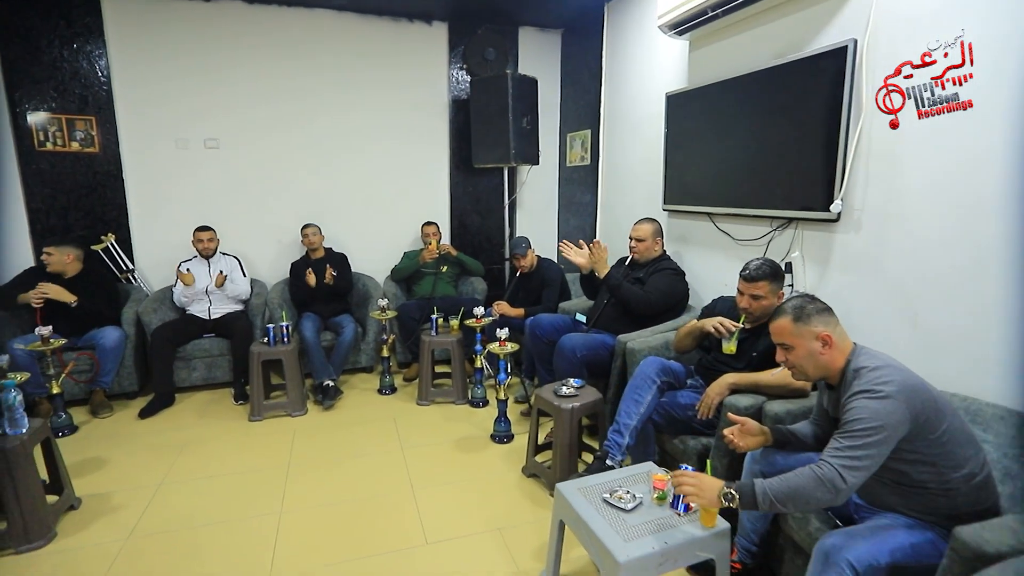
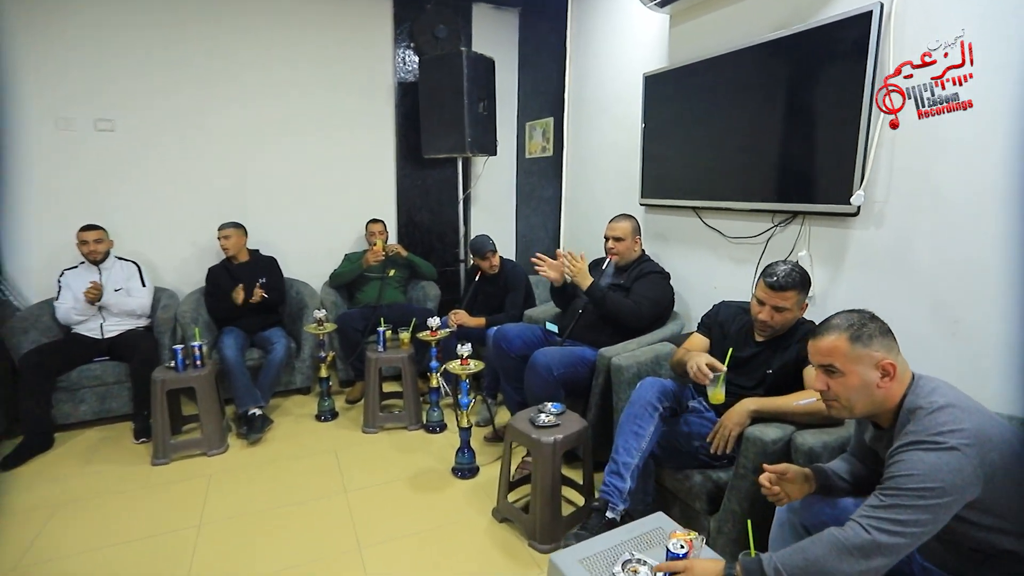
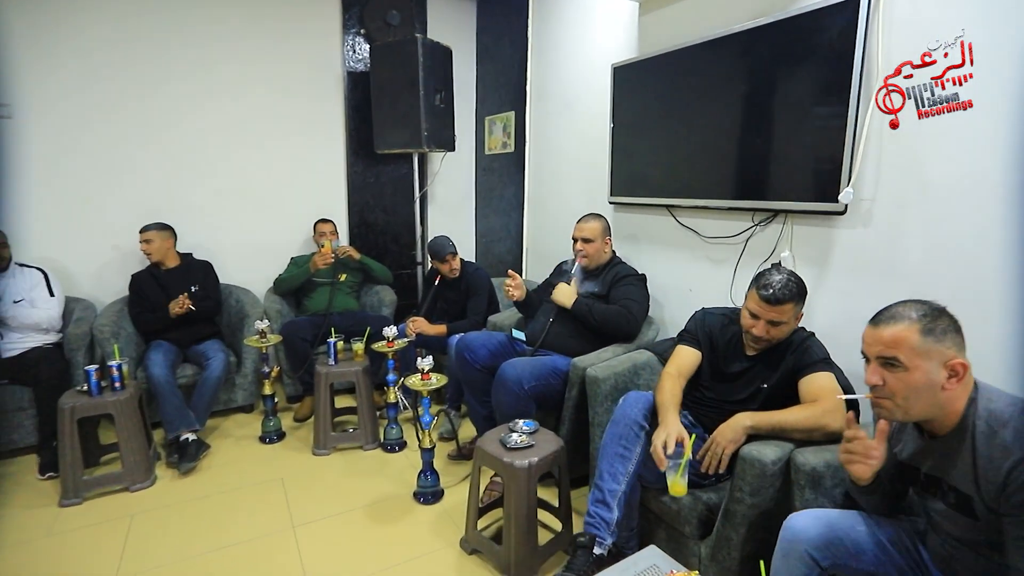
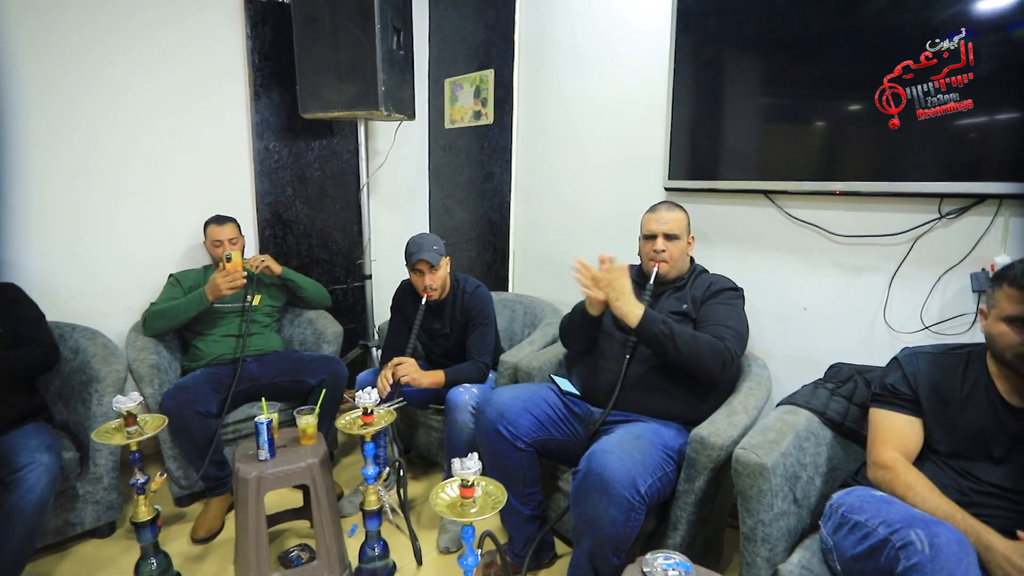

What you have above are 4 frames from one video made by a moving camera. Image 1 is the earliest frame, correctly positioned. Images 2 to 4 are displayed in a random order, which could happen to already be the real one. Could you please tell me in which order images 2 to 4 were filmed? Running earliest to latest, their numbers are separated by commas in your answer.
2, 3, 4
